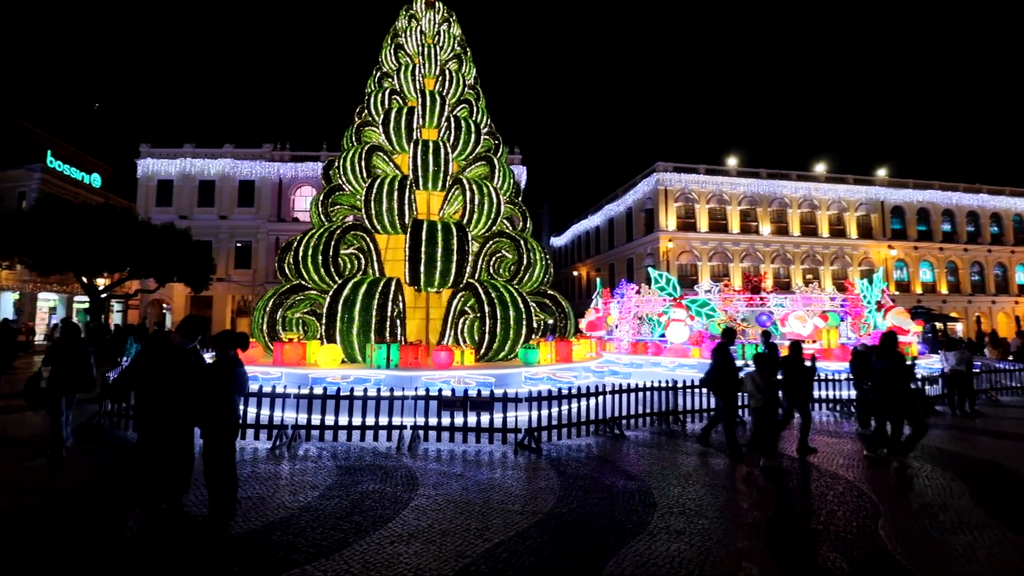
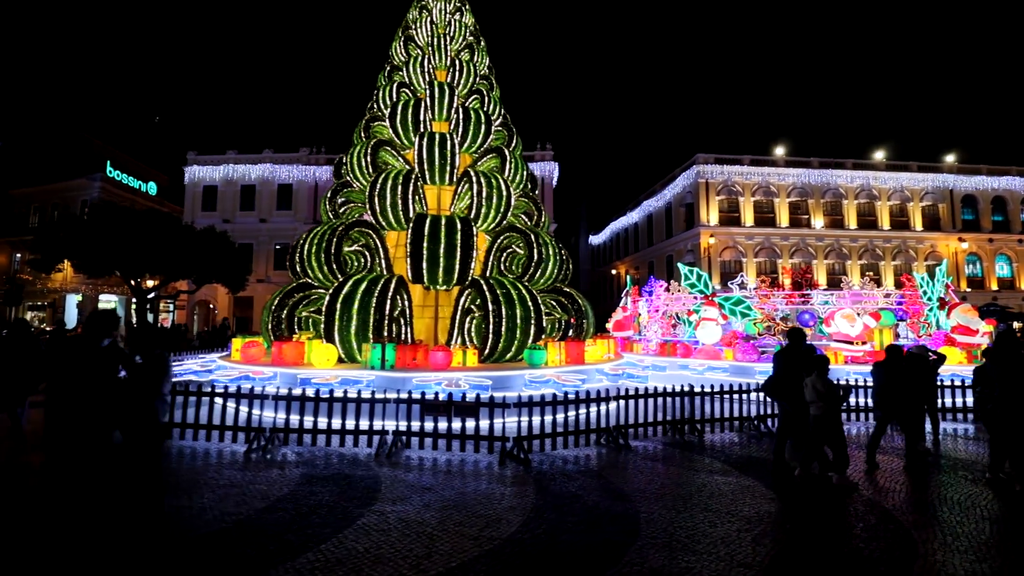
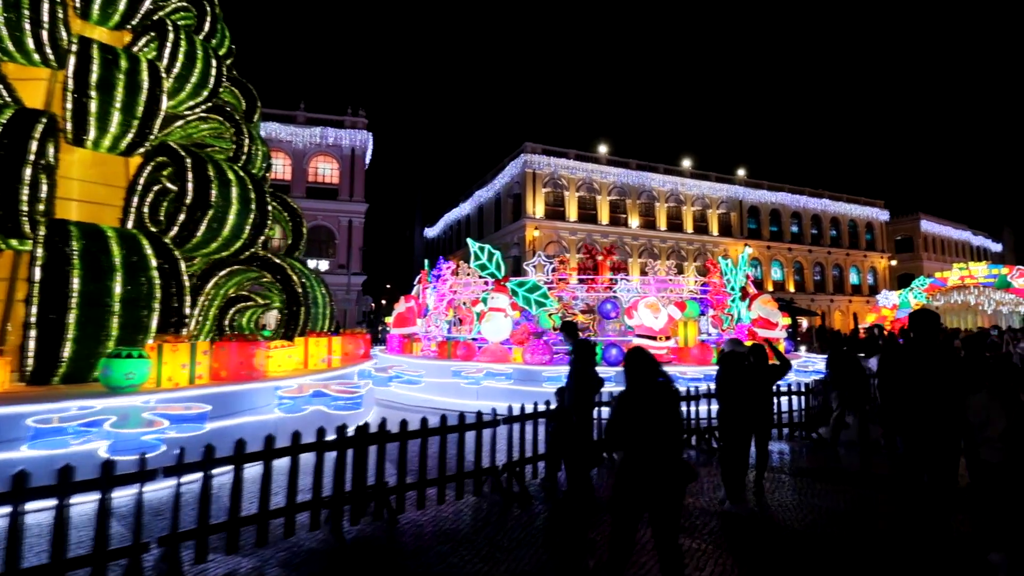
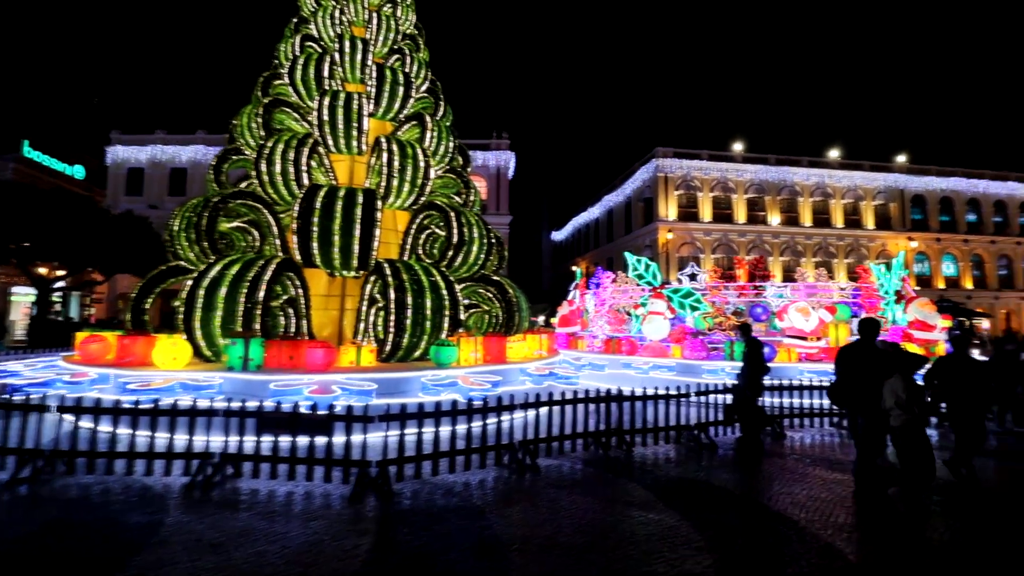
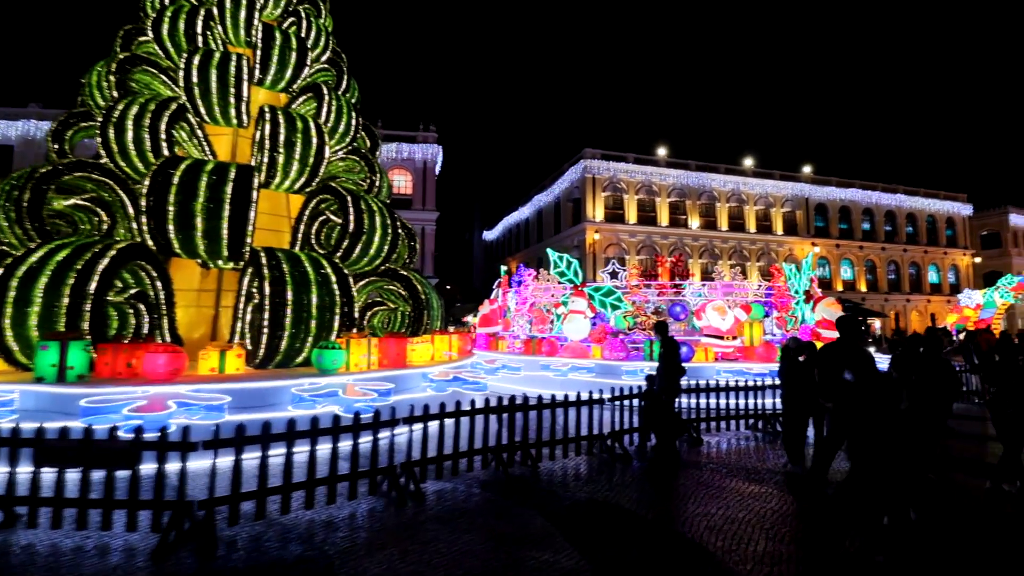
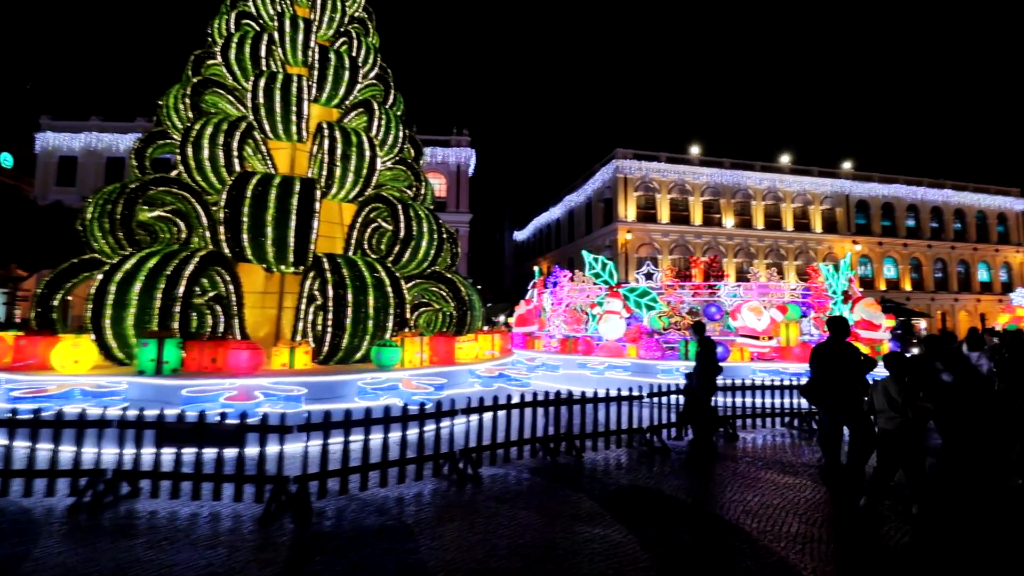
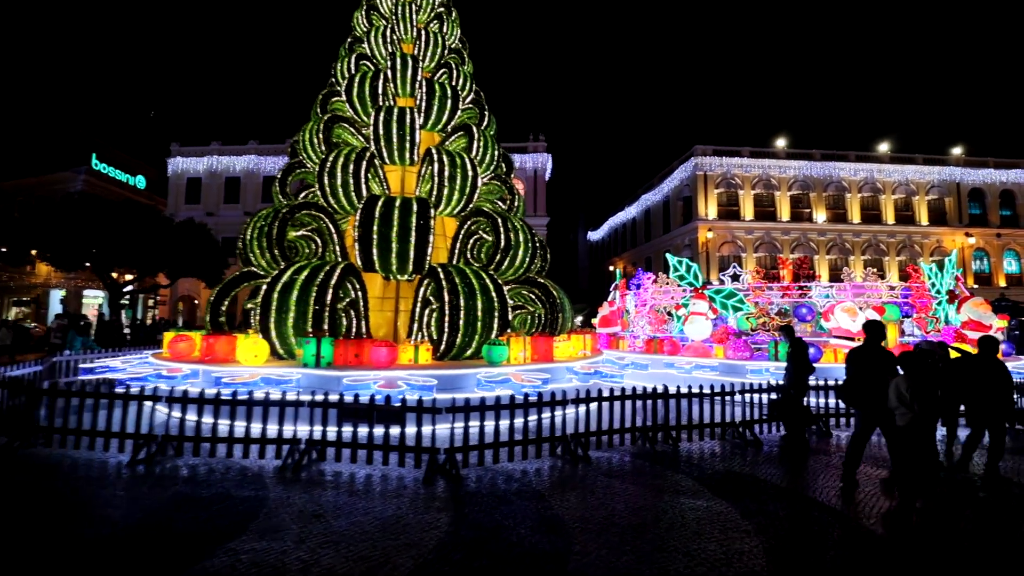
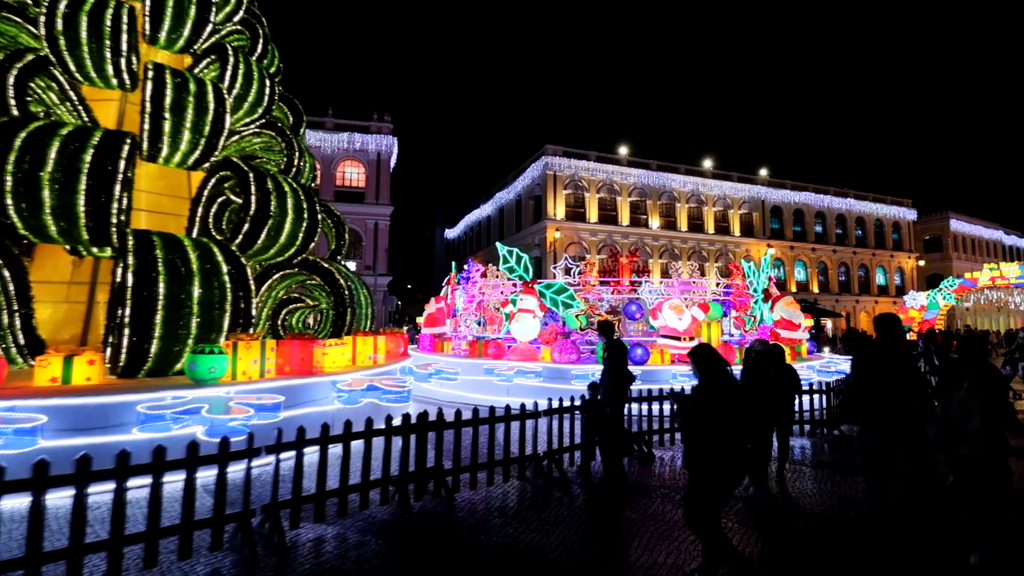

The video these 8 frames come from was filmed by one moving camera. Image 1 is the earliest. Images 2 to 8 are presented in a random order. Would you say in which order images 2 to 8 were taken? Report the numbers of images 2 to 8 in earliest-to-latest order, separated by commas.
2, 7, 4, 6, 5, 8, 3
